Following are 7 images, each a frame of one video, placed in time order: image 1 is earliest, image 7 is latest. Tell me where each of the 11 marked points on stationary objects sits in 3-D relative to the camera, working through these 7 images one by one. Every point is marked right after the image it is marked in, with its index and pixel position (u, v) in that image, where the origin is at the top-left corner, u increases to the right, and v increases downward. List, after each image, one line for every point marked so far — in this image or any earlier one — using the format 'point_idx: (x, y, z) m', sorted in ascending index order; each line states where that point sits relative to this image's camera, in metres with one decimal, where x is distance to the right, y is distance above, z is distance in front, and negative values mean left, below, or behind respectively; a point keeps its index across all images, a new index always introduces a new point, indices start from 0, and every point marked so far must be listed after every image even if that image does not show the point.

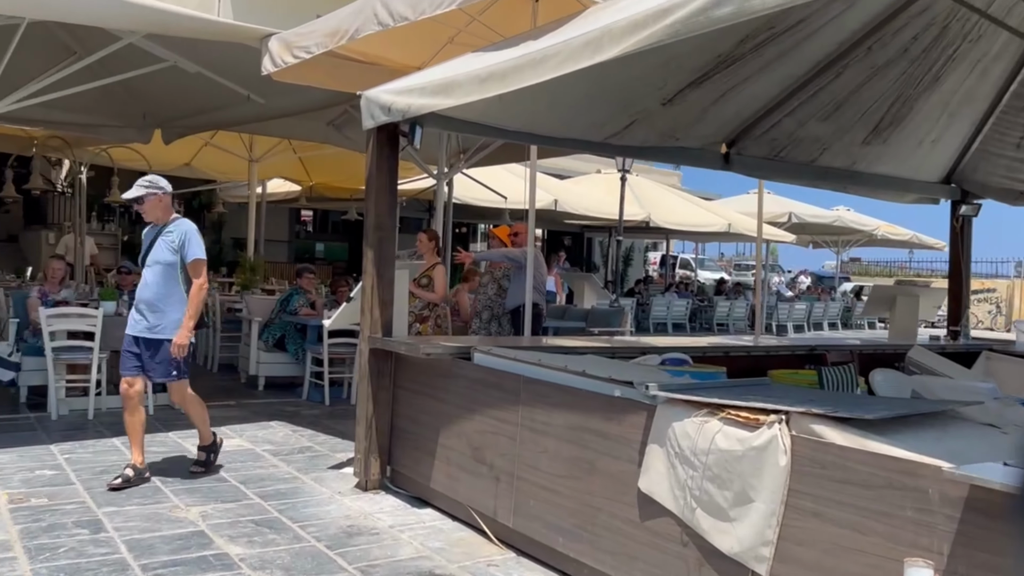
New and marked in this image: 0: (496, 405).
0: (-0.1, -0.5, +3.8) m
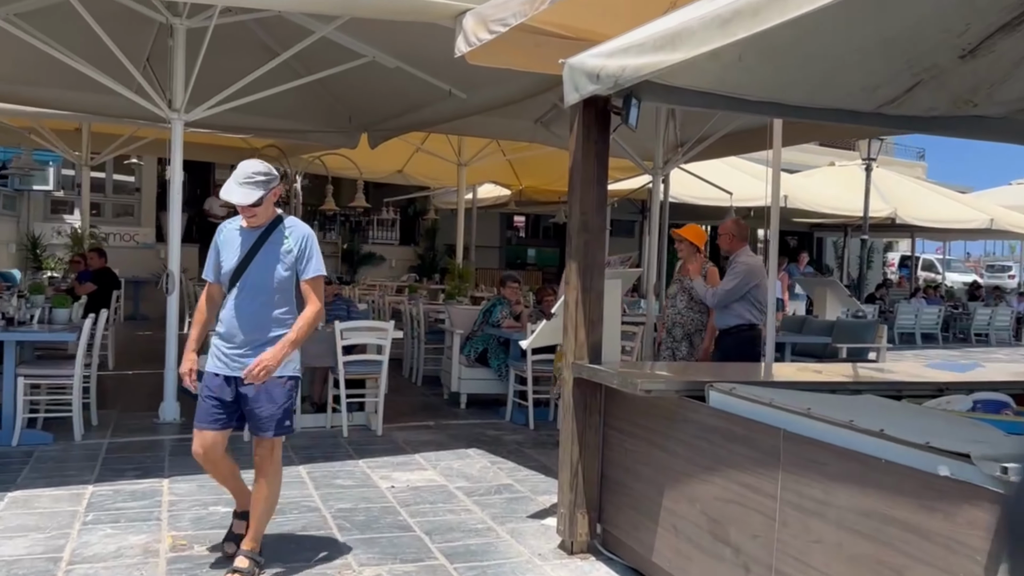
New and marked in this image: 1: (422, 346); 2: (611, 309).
0: (+0.7, -0.6, +2.8) m
1: (-0.9, -0.6, +8.6) m
2: (+0.4, -0.1, +3.9) m
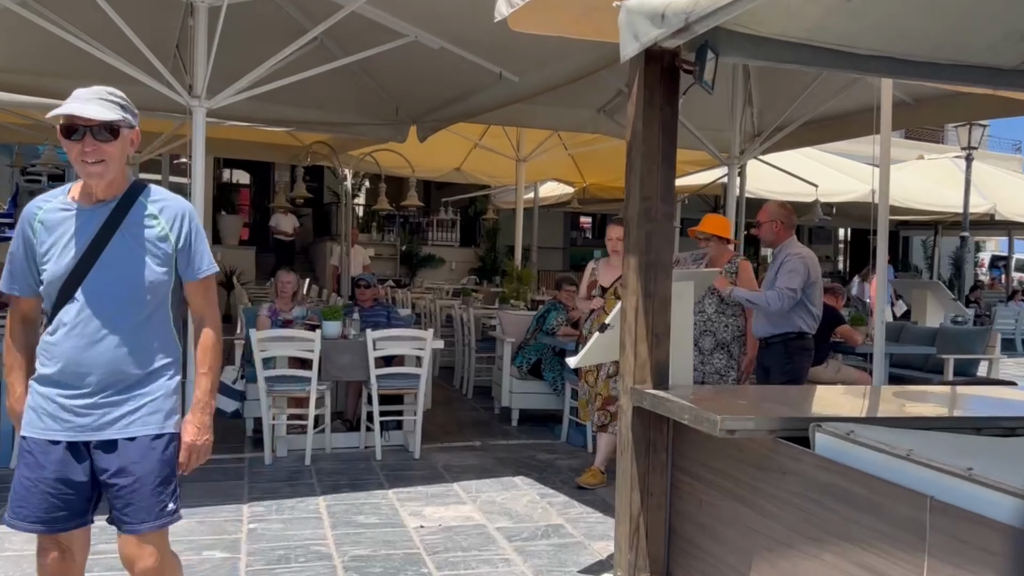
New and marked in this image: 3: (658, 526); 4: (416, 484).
0: (+0.8, -0.6, +2.0) m
1: (-0.3, -0.6, +7.9) m
2: (+0.6, -0.1, +3.1) m
3: (+0.5, -0.8, +2.9) m
4: (-0.5, -1.0, +4.8) m
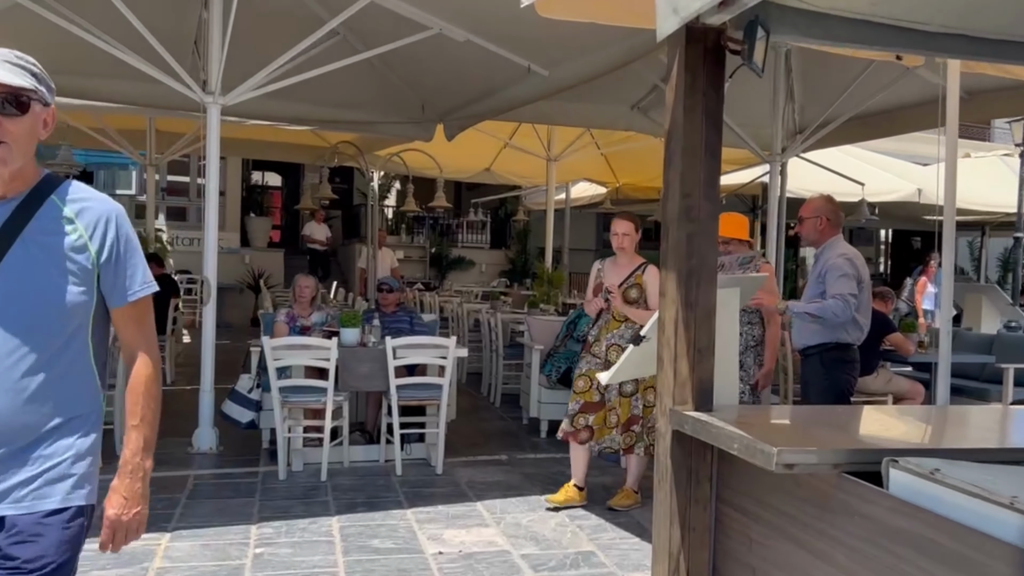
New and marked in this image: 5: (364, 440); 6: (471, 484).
0: (+0.8, -0.6, +1.6) m
1: (-0.1, -0.6, +7.6) m
2: (+0.7, -0.1, +2.8) m
3: (+0.5, -0.8, +2.6) m
4: (-0.4, -1.1, +4.5) m
5: (-0.9, -0.9, +5.4) m
6: (-0.2, -1.1, +4.9) m
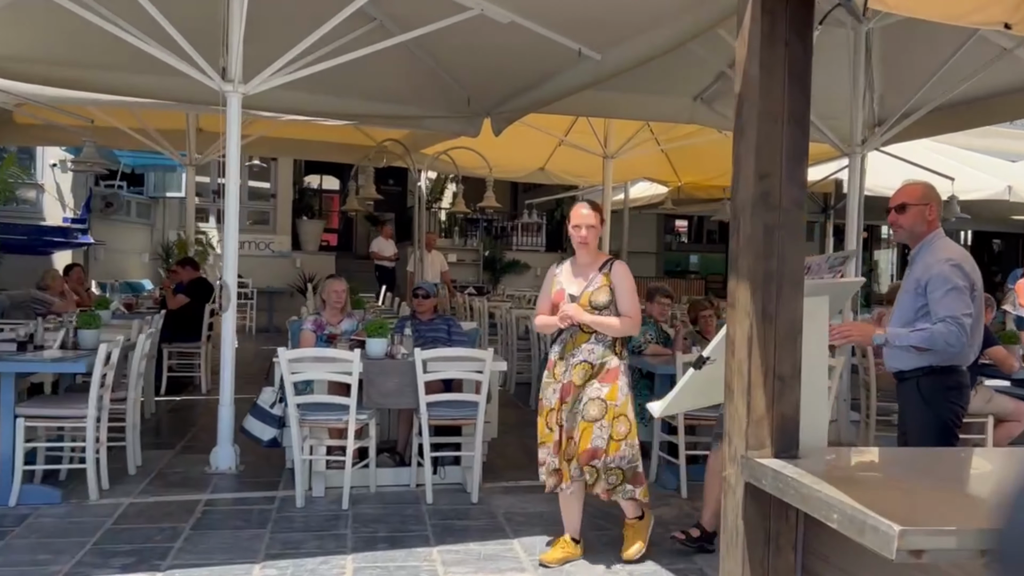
0: (+0.8, -0.6, +1.0) m
1: (+0.3, -0.7, +7.0) m
2: (+0.7, -0.2, +2.2) m
3: (+0.6, -0.8, +2.0) m
4: (-0.2, -1.1, +4.0) m
5: (-0.6, -0.9, +4.9) m
6: (0.0, -1.1, +4.3) m
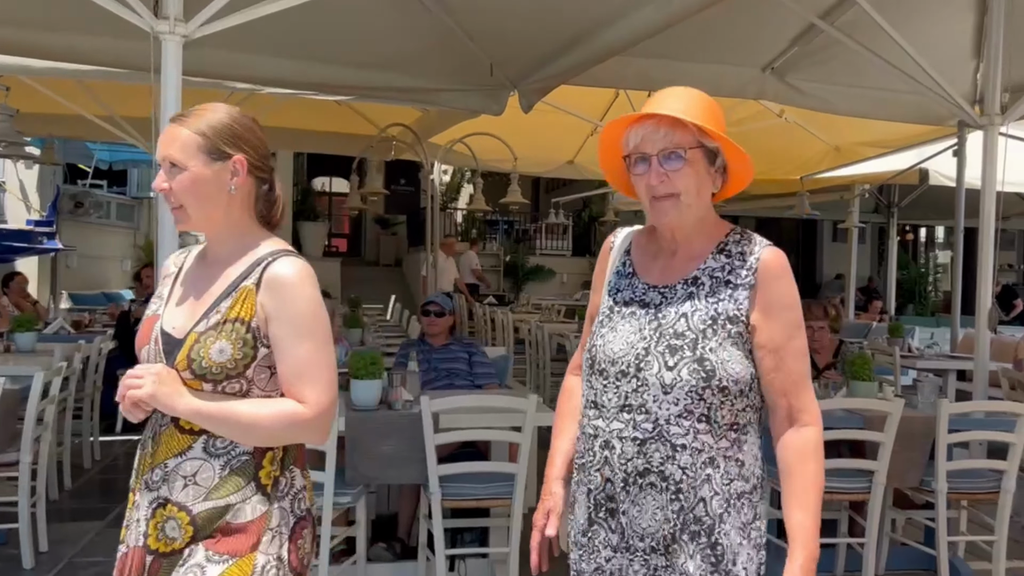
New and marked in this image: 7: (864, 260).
0: (+0.9, -0.6, -0.5) m
1: (+0.5, -0.7, +5.6) m
2: (+0.9, -0.2, +0.7) m
3: (+0.7, -0.9, +0.5) m
4: (0.0, -1.2, +2.5) m
5: (-0.5, -1.0, +3.4) m
6: (+0.2, -1.1, +2.9) m
7: (+5.8, +0.5, +15.0) m
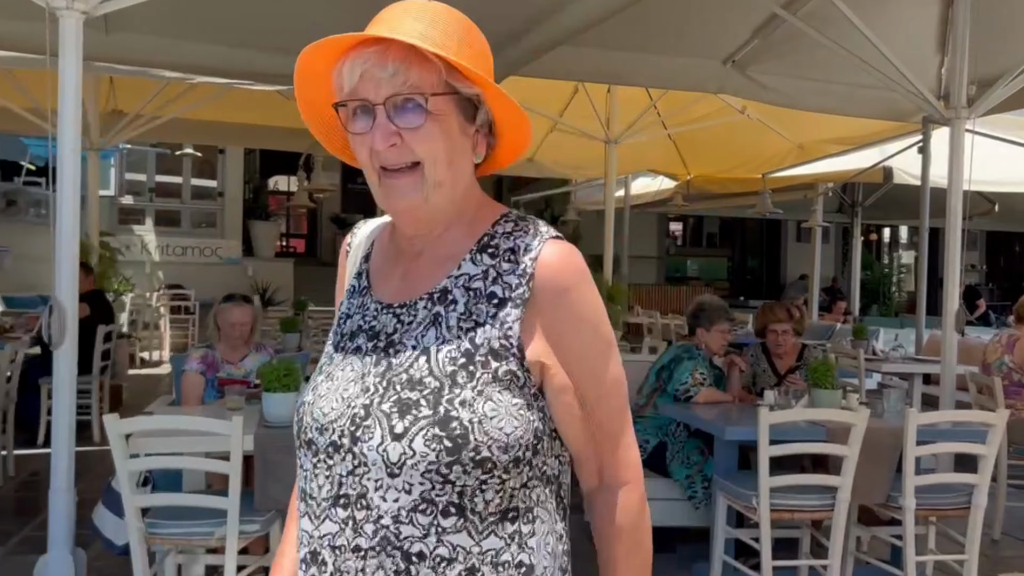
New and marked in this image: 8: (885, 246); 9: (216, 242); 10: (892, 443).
0: (+0.8, -0.6, -0.7) m
1: (+0.2, -0.7, +5.3) m
2: (+0.7, -0.2, +0.4) m
3: (+0.6, -0.9, +0.2) m
4: (-0.2, -1.2, +2.2) m
5: (-0.7, -1.0, +3.1) m
6: (0.0, -1.2, +2.6) m
7: (+5.2, +0.5, +14.8) m
8: (+6.4, +0.7, +15.5) m
9: (-4.0, +0.6, +12.2) m
10: (+1.4, -0.6, +3.3) m
